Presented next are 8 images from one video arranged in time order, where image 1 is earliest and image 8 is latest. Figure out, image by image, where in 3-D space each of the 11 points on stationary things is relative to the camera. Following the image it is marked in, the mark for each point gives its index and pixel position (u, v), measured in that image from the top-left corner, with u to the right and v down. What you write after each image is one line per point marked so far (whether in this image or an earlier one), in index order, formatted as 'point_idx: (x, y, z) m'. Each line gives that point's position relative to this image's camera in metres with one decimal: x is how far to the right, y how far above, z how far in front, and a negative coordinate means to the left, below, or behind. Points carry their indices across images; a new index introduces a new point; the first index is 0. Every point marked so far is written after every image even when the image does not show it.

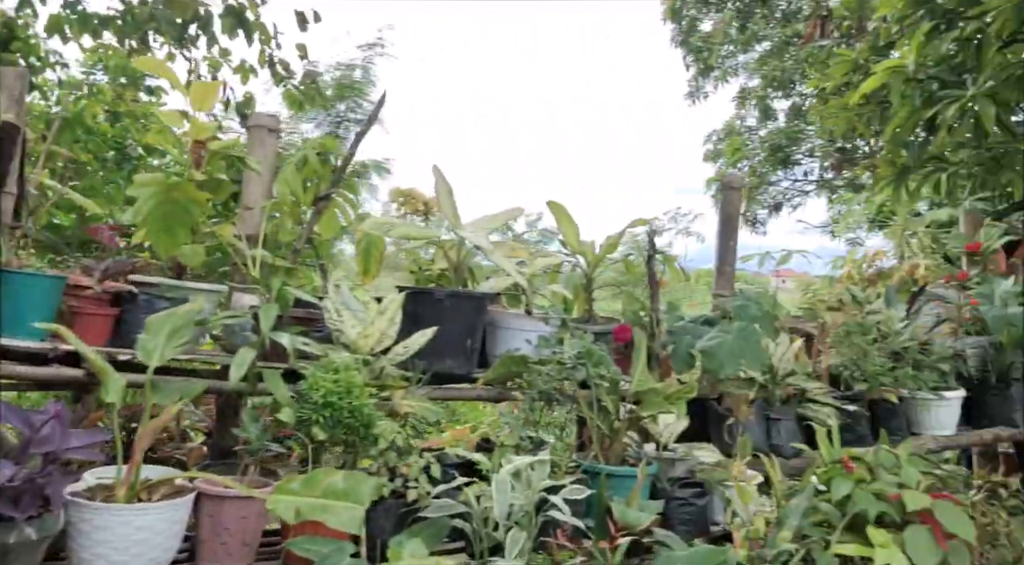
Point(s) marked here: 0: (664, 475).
0: (+0.4, -0.5, +2.0) m
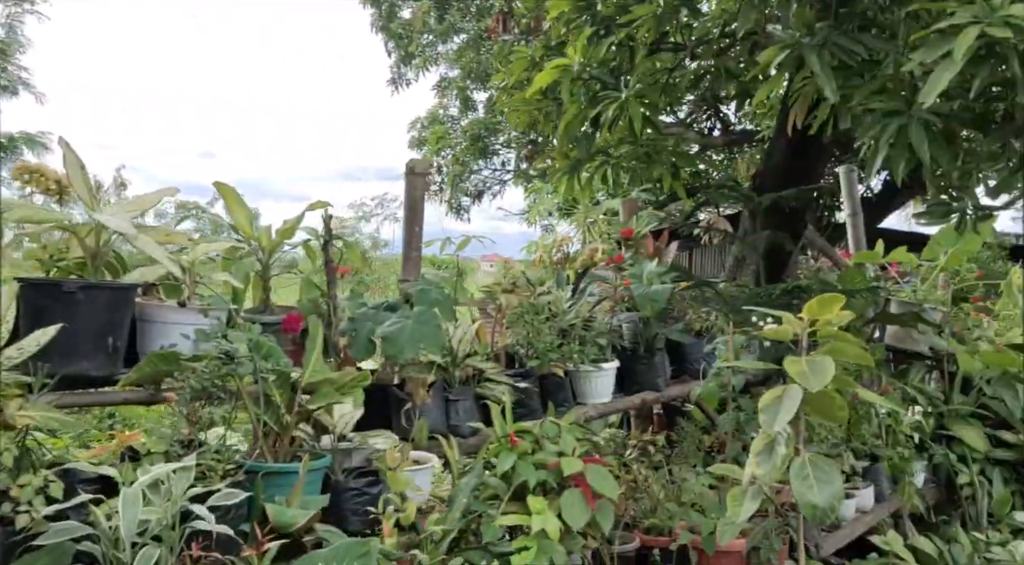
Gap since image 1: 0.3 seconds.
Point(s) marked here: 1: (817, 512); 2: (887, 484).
0: (-0.4, -0.4, +1.9) m
1: (+0.8, -0.6, +2.2) m
2: (+1.6, -0.9, +3.7) m
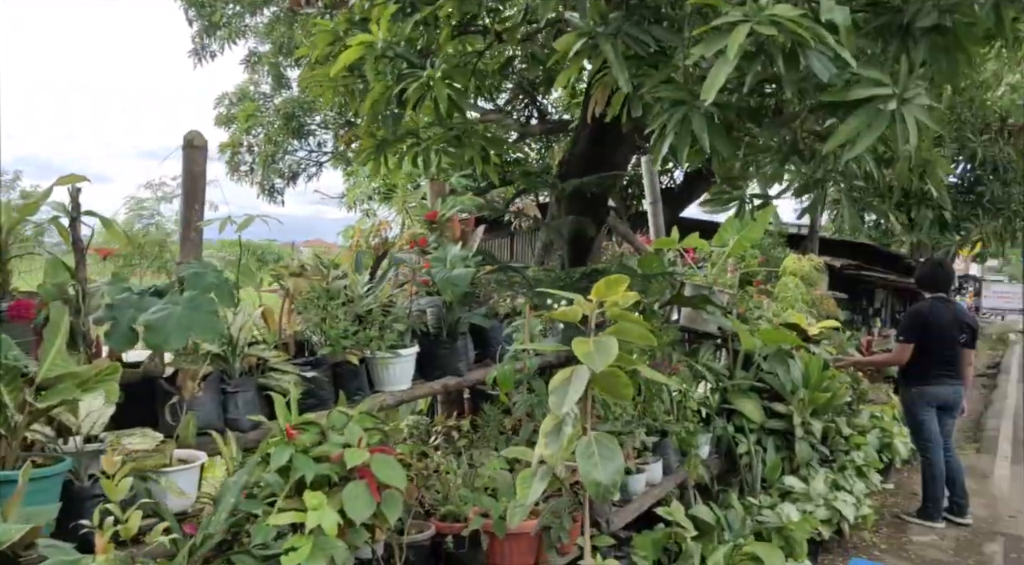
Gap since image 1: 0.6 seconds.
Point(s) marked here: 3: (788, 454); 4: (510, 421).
0: (-0.9, -0.4, +1.7) m
1: (+0.2, -0.5, +2.2) m
2: (+0.8, -0.8, +3.9) m
3: (+1.6, -1.0, +4.8) m
4: (0.0, -0.6, +3.3) m
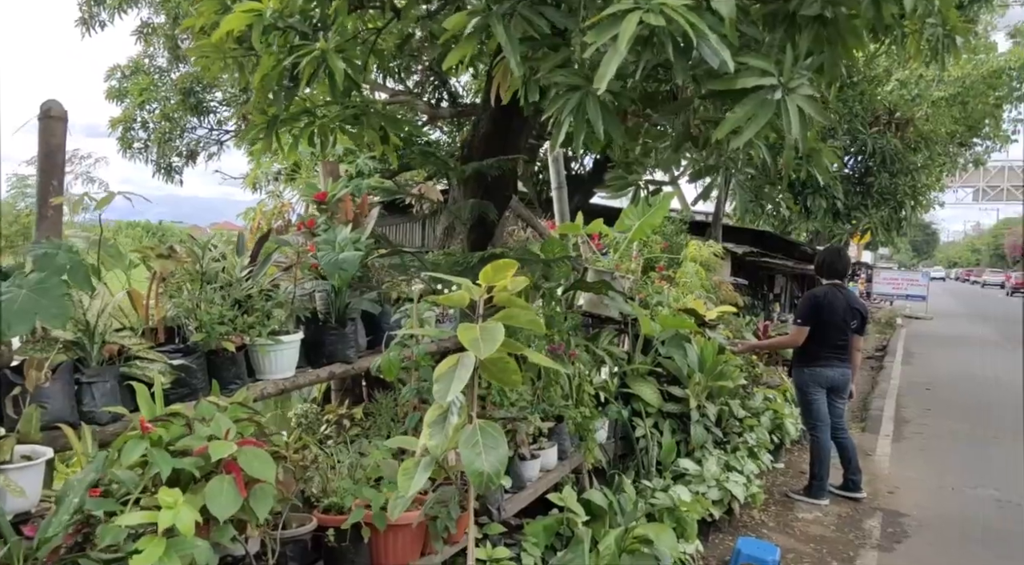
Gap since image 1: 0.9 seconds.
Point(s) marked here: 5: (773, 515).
0: (-1.1, -0.4, +1.6) m
1: (-0.1, -0.5, +2.2) m
2: (+0.3, -0.7, +3.9) m
3: (+1.0, -0.9, +4.9) m
4: (-0.4, -0.5, +3.2) m
5: (+1.6, -1.4, +5.0) m
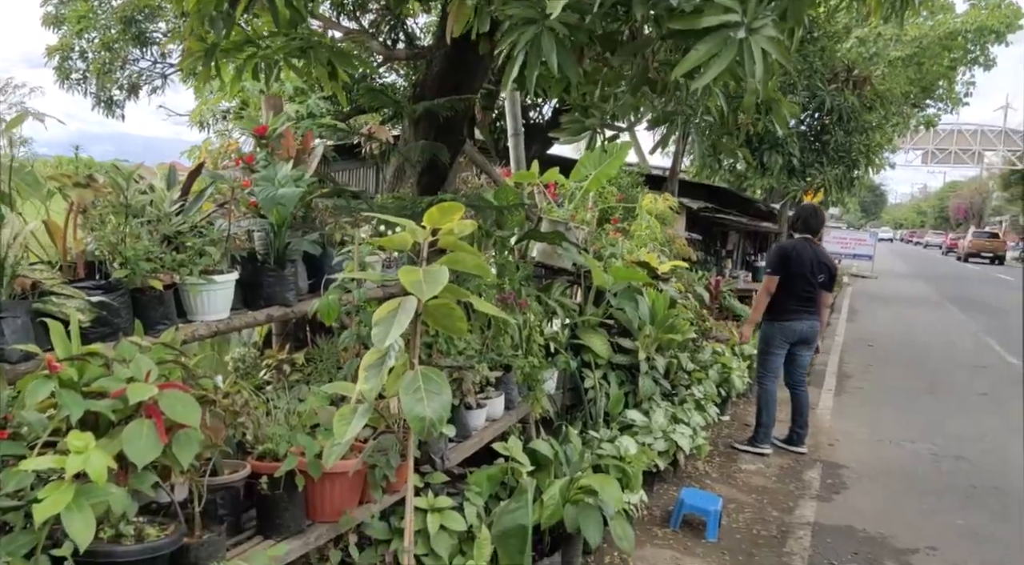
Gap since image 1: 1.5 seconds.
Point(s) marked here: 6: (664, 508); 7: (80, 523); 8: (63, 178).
0: (-1.2, -0.2, +1.4) m
1: (-0.2, -0.4, +2.1) m
2: (0.0, -0.5, +3.8) m
3: (+0.7, -0.6, +4.9) m
4: (-0.6, -0.3, +3.1) m
5: (+1.2, -1.1, +5.0) m
6: (+0.8, -1.1, +4.2) m
7: (-0.9, -0.5, +1.7) m
8: (-1.2, +0.3, +2.3) m
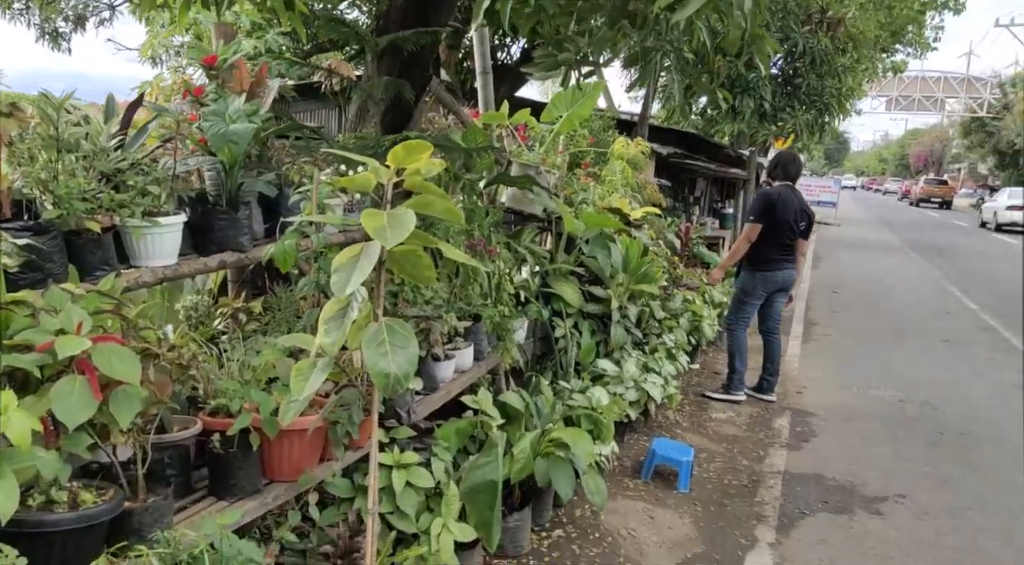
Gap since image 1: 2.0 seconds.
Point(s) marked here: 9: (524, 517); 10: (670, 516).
0: (-1.3, -0.1, +1.2) m
1: (-0.3, -0.2, +1.9) m
2: (-0.1, -0.3, +3.7) m
3: (+0.5, -0.3, +4.8) m
4: (-0.7, -0.1, +3.0) m
5: (+1.1, -0.8, +5.0) m
6: (+0.6, -0.9, +4.1) m
7: (-0.9, -0.4, +1.5) m
8: (-1.3, +0.4, +2.0) m
9: (0.0, -0.9, +3.1) m
10: (+0.7, -1.0, +3.5) m
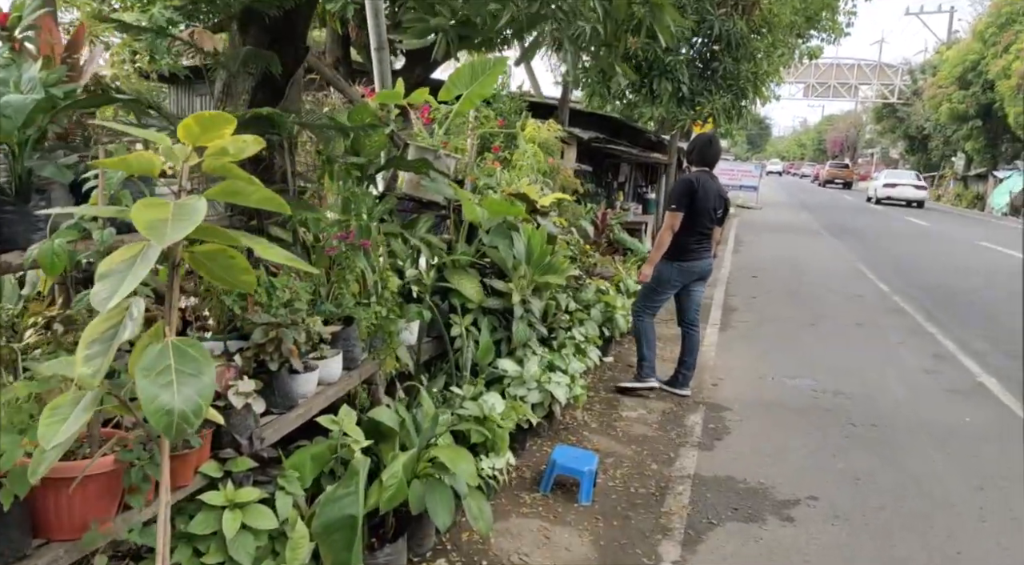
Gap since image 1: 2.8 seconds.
0: (-1.5, -0.2, +0.7) m
1: (-0.6, -0.2, +1.5) m
2: (-0.6, -0.3, +3.3) m
3: (0.0, -0.3, +4.4) m
4: (-1.2, -0.1, +2.5) m
5: (+0.5, -0.7, +4.7) m
6: (+0.1, -0.8, +3.8) m
7: (-1.2, -0.4, +1.0) m
8: (-1.6, +0.4, +1.5) m
9: (-0.4, -0.9, +2.7) m
10: (+0.2, -1.0, +3.2) m
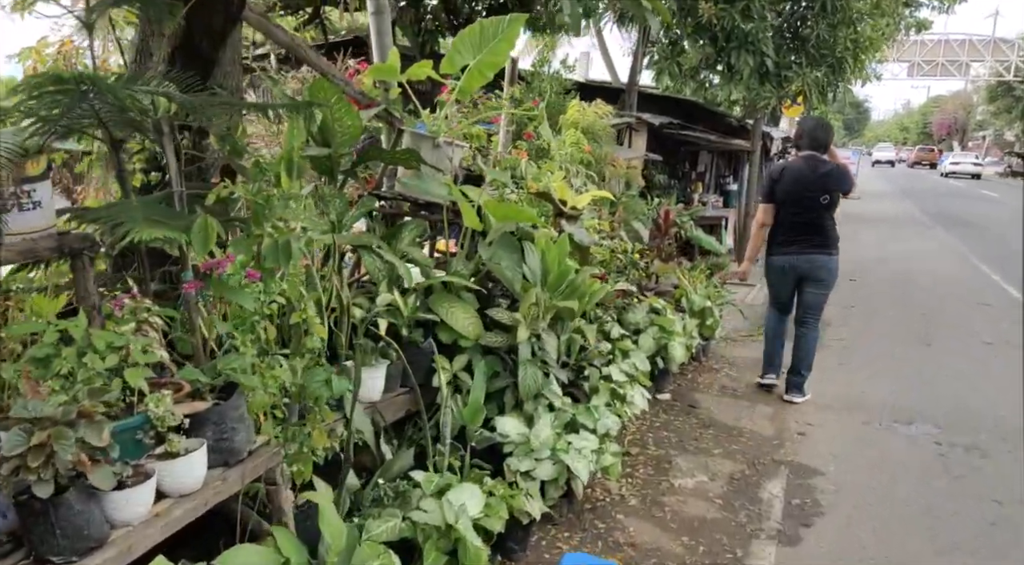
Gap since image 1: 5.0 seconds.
0: (-1.9, -0.3, -0.2) m
1: (-0.9, -0.4, +0.5) m
2: (-0.7, -0.4, +2.2) m
3: (0.0, -0.4, +3.3) m
4: (-1.3, -0.2, +1.5) m
5: (+0.5, -0.9, +3.5) m
6: (+0.1, -1.0, +2.7) m
7: (-1.5, -0.6, 0.0) m
8: (-1.9, +0.3, +0.6) m
9: (-0.5, -1.0, +1.7) m
10: (+0.1, -1.1, +2.1) m
